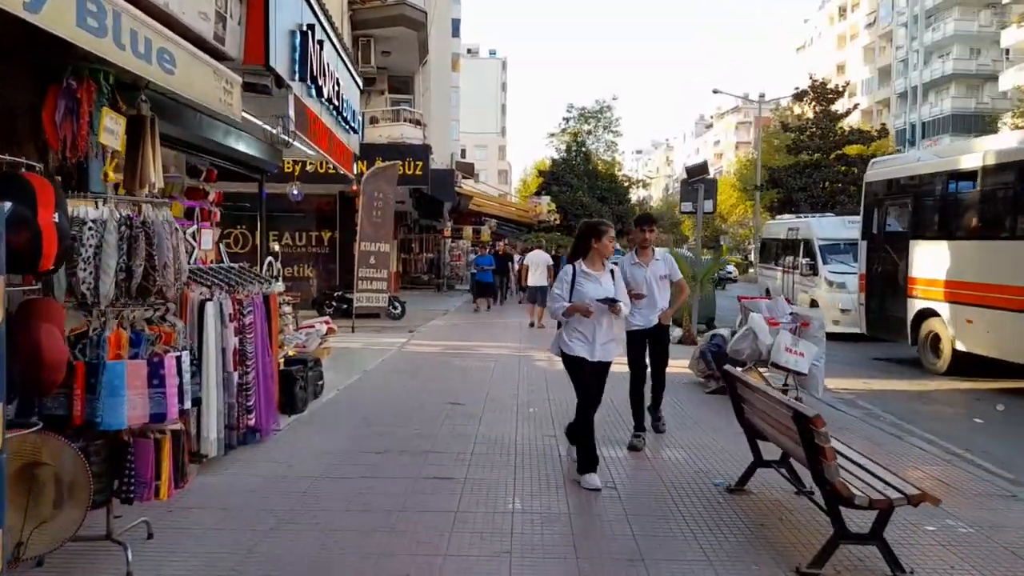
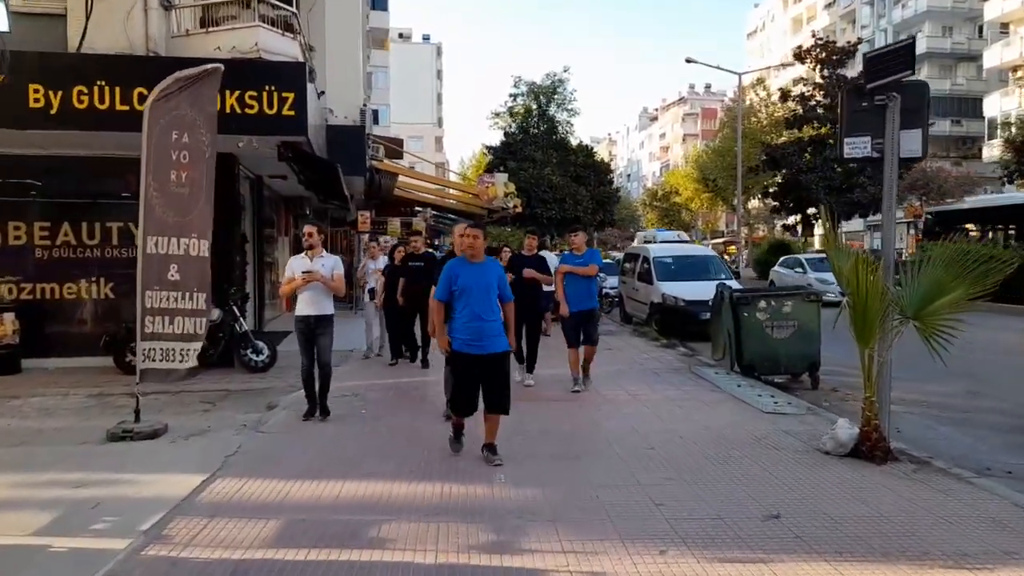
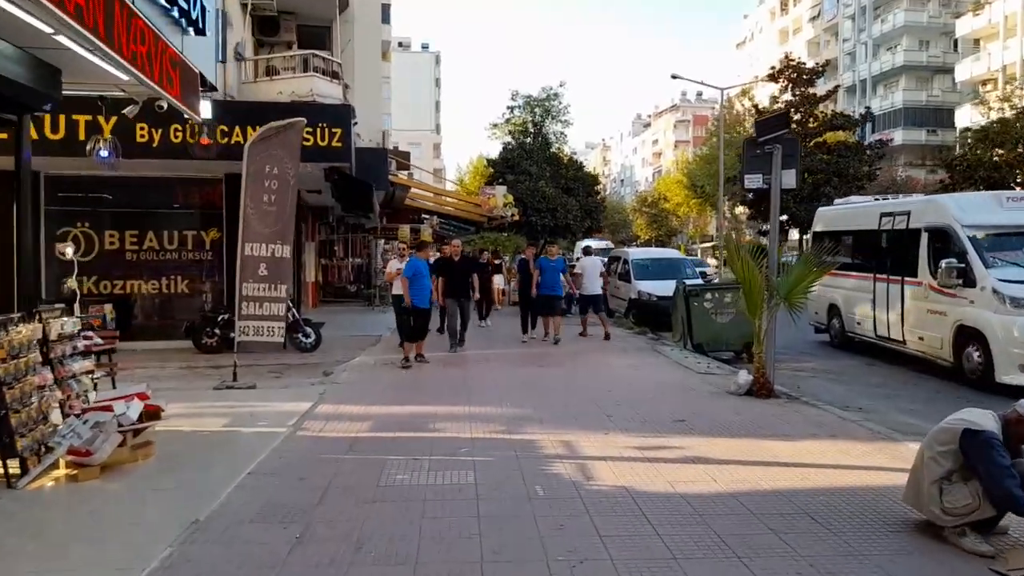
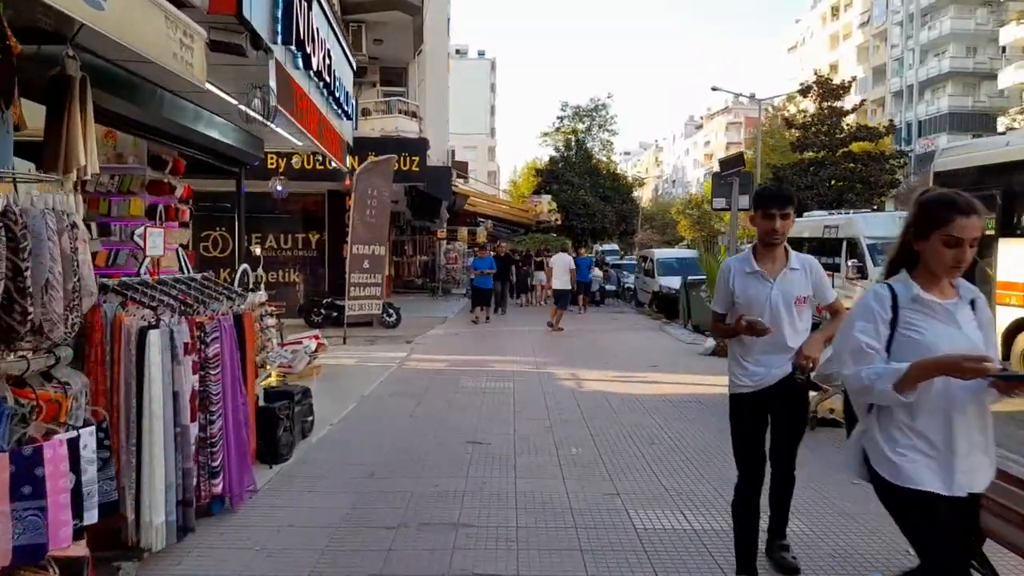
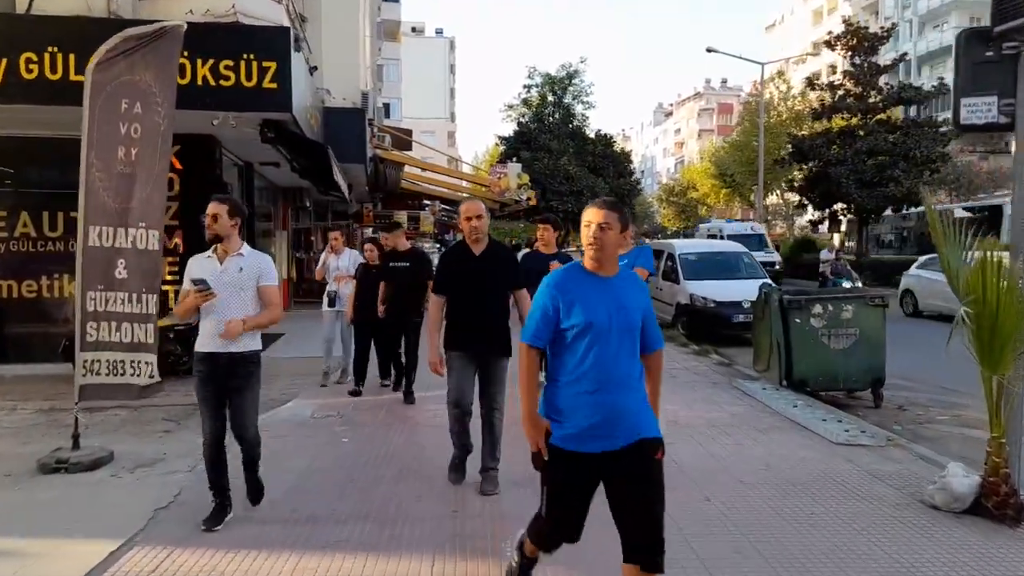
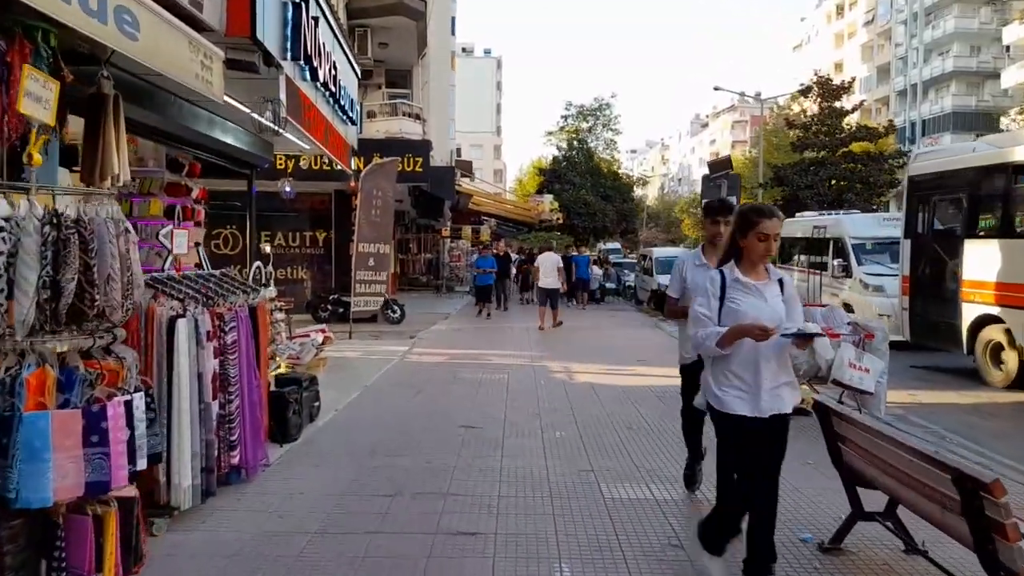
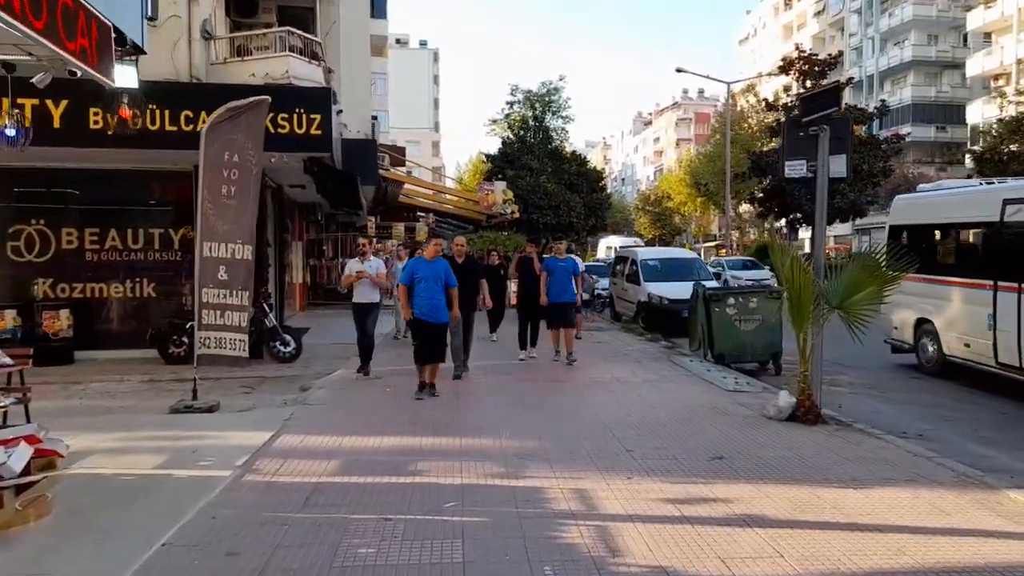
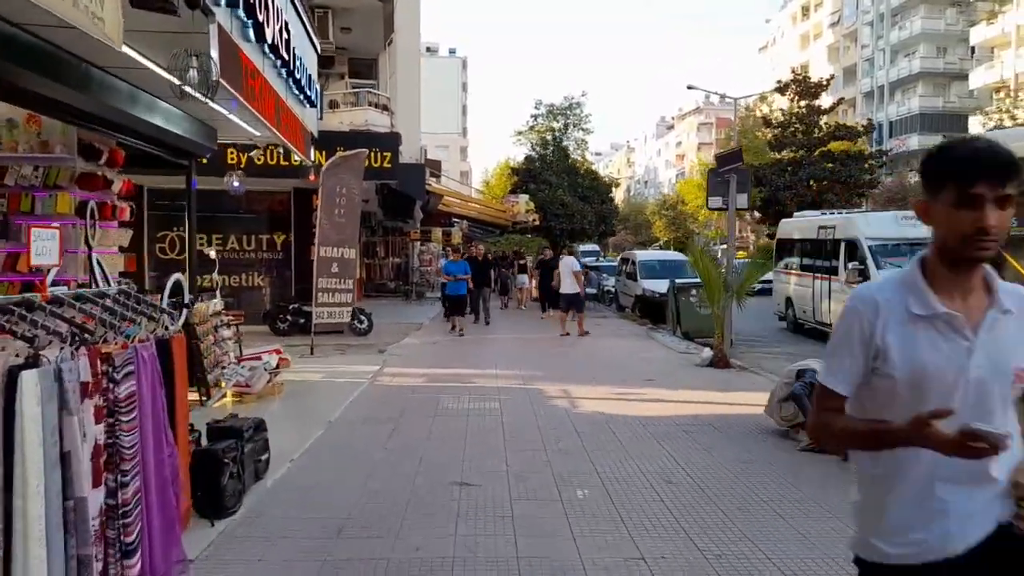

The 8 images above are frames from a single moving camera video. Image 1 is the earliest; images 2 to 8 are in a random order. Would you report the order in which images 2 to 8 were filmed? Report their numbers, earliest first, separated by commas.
6, 4, 8, 3, 7, 2, 5
